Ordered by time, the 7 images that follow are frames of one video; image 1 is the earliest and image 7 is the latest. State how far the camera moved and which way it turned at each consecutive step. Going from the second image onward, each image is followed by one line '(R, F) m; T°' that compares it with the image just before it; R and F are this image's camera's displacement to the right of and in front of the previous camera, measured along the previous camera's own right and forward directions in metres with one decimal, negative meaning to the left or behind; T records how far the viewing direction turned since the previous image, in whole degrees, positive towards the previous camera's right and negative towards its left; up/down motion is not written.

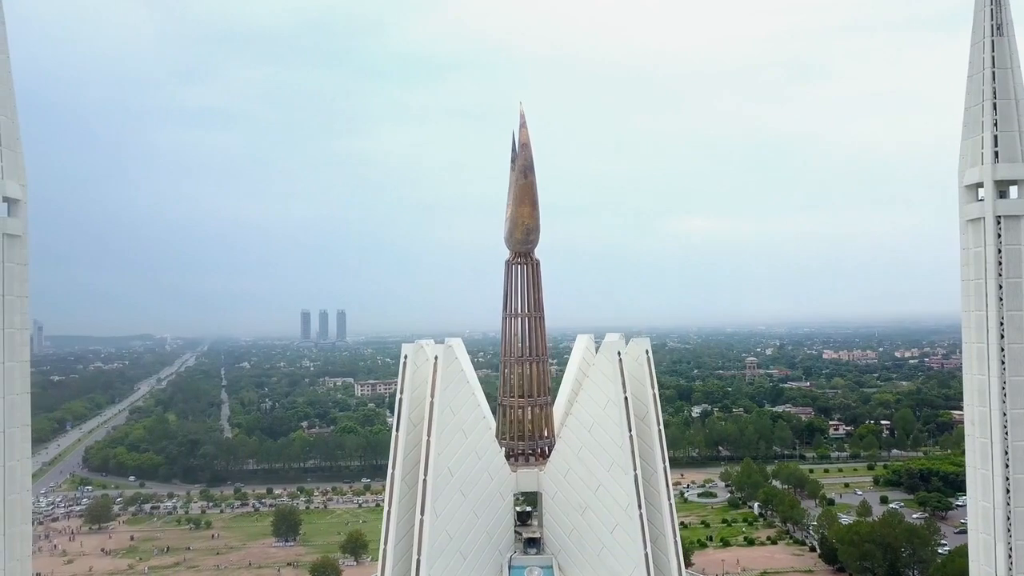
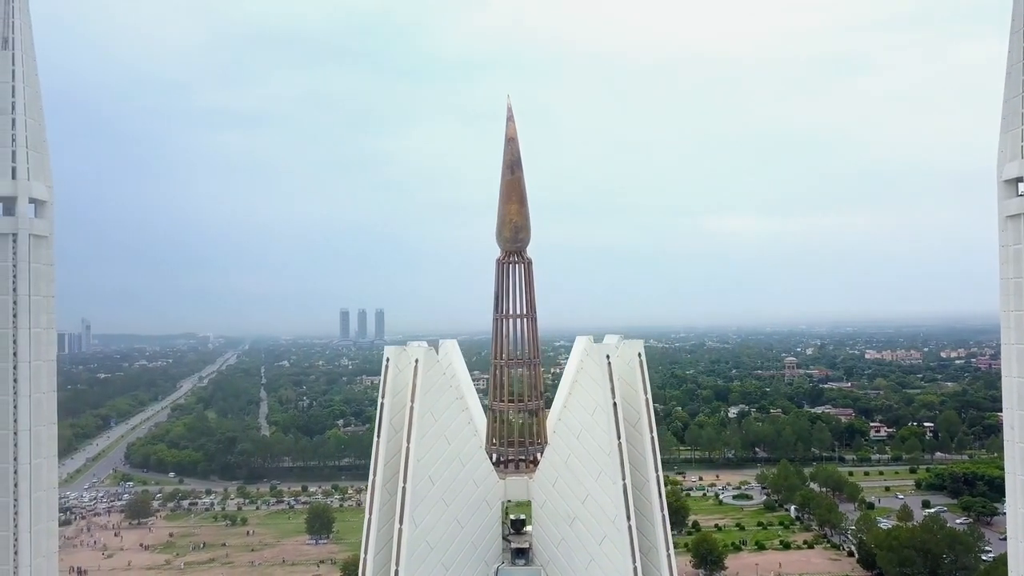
(+0.5, +0.4) m; -2°
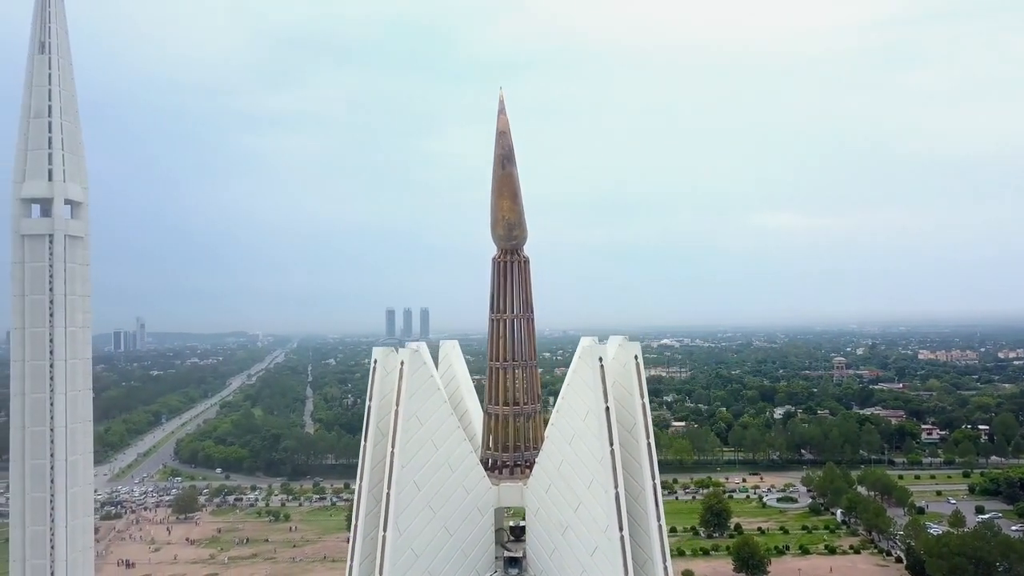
(+0.5, +0.3) m; -2°
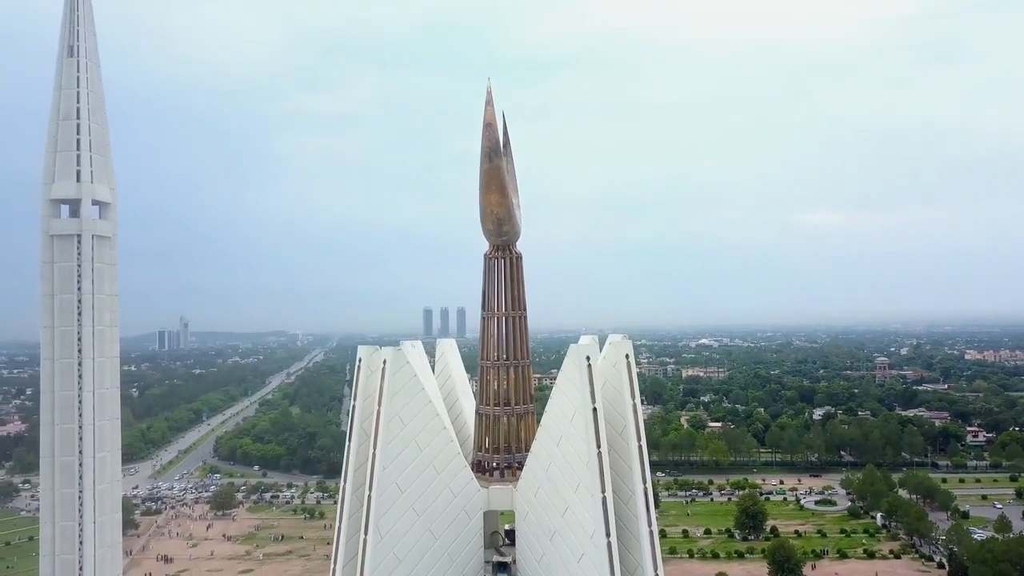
(+0.4, +0.3) m; -2°
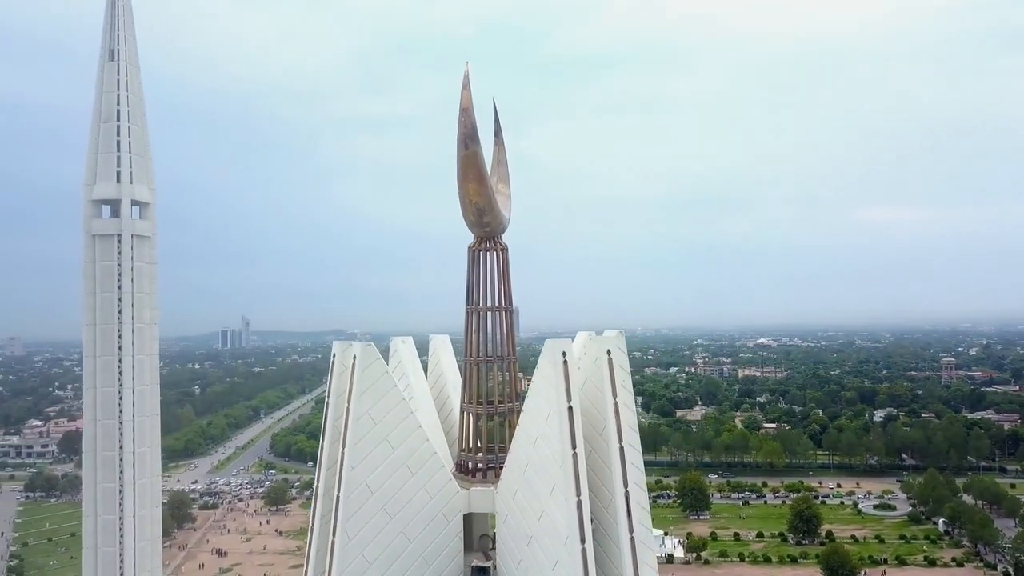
(+0.7, +0.4) m; -3°
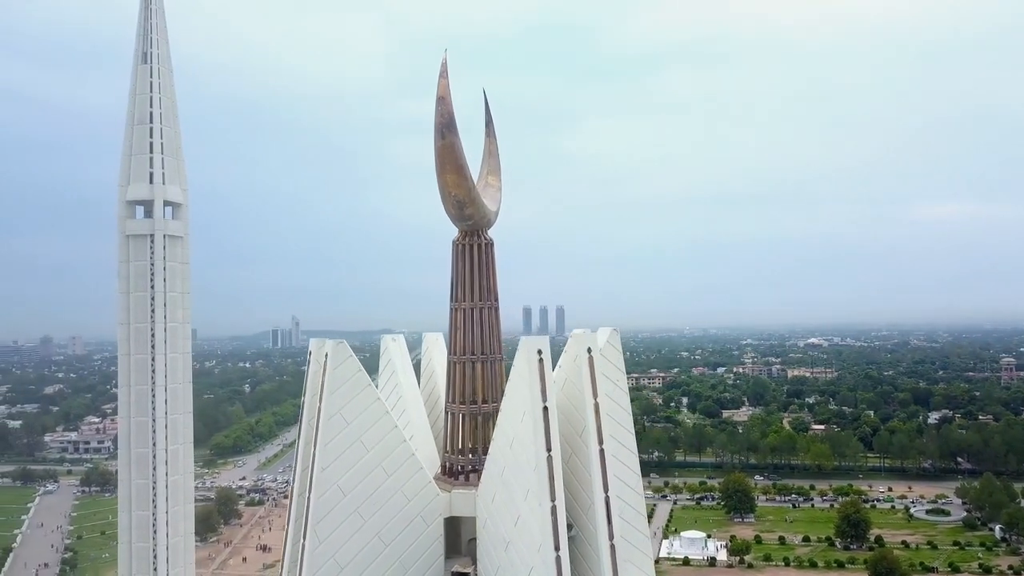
(+0.6, +0.3) m; -2°
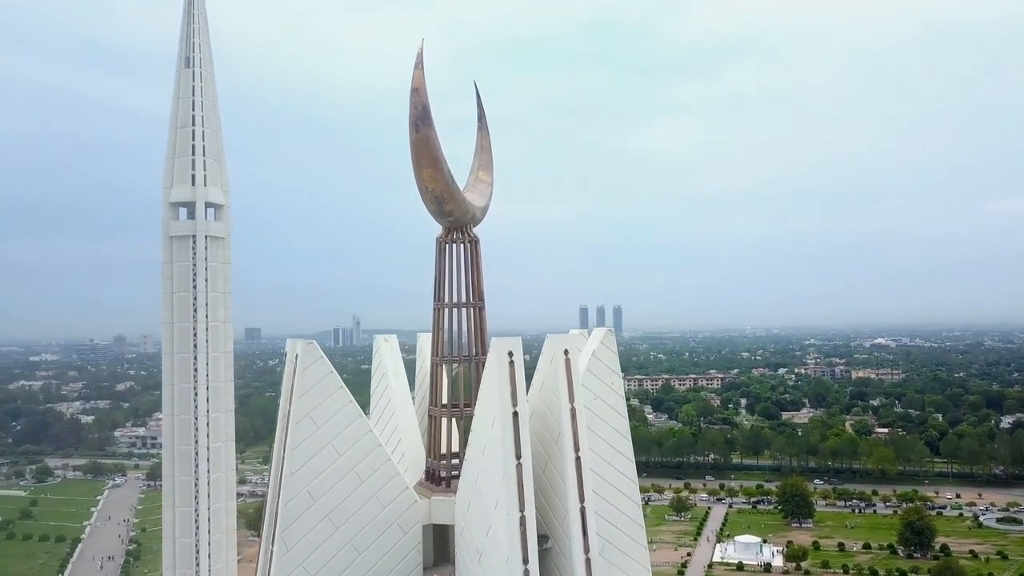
(+0.7, +0.4) m; -3°
